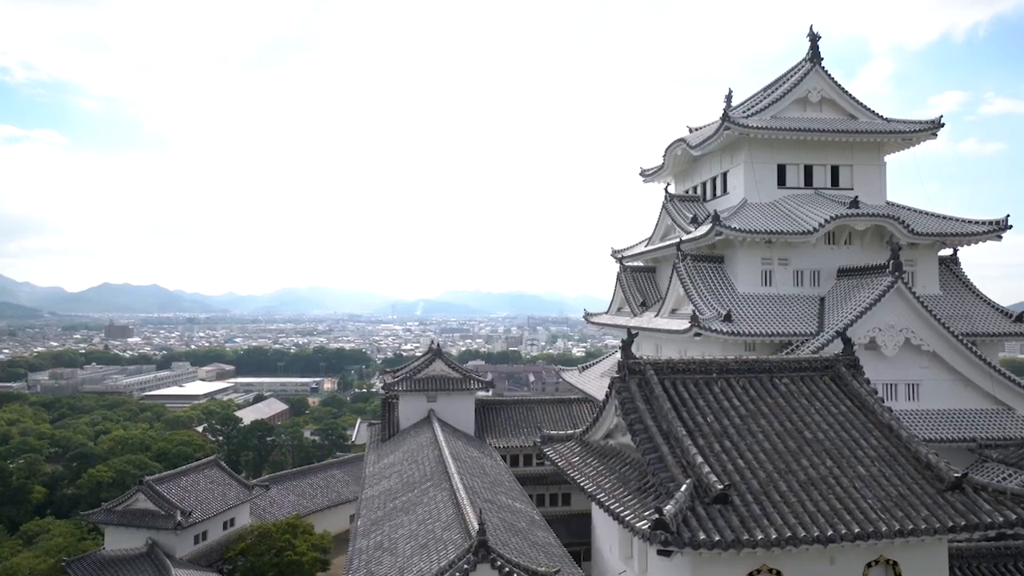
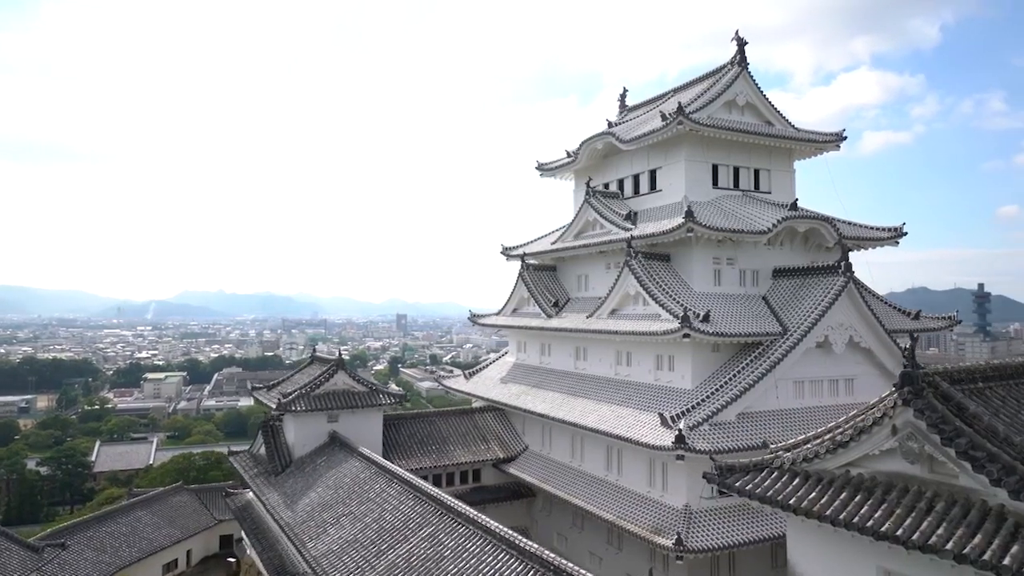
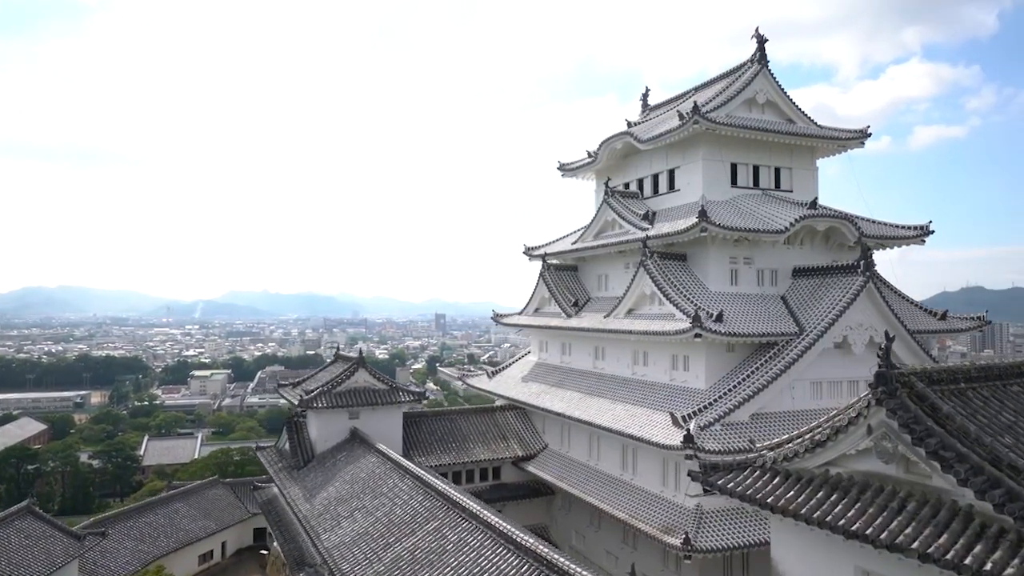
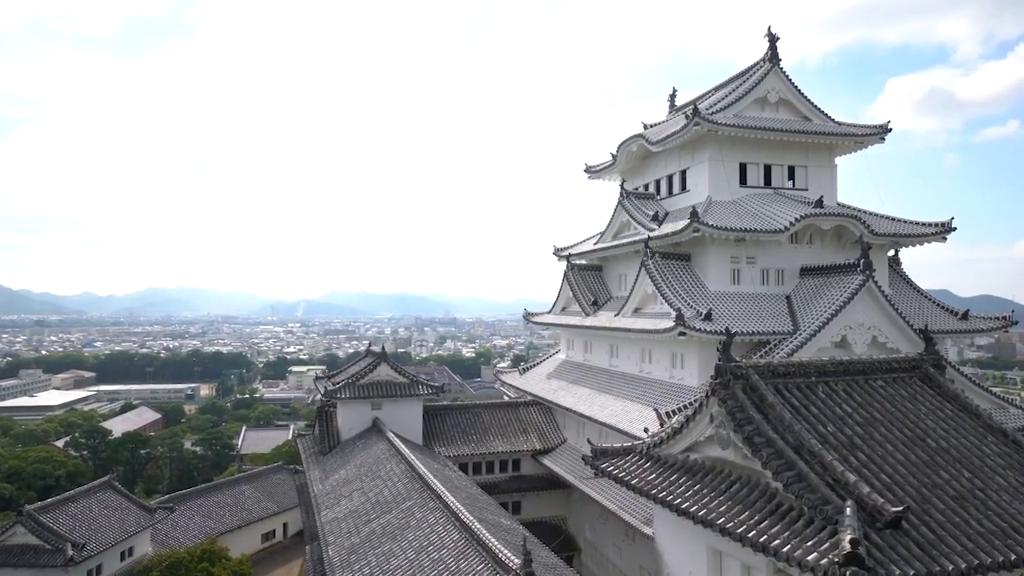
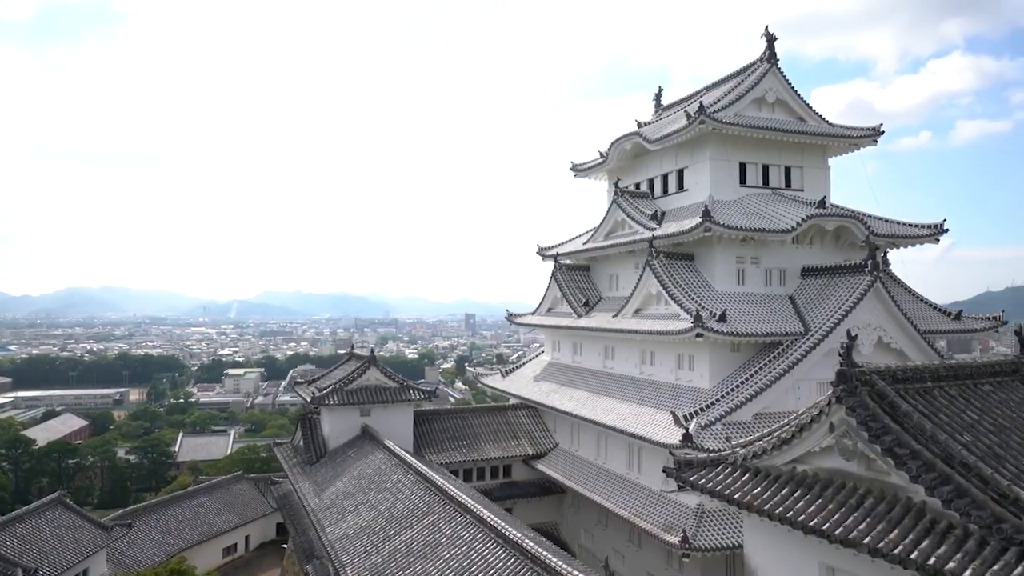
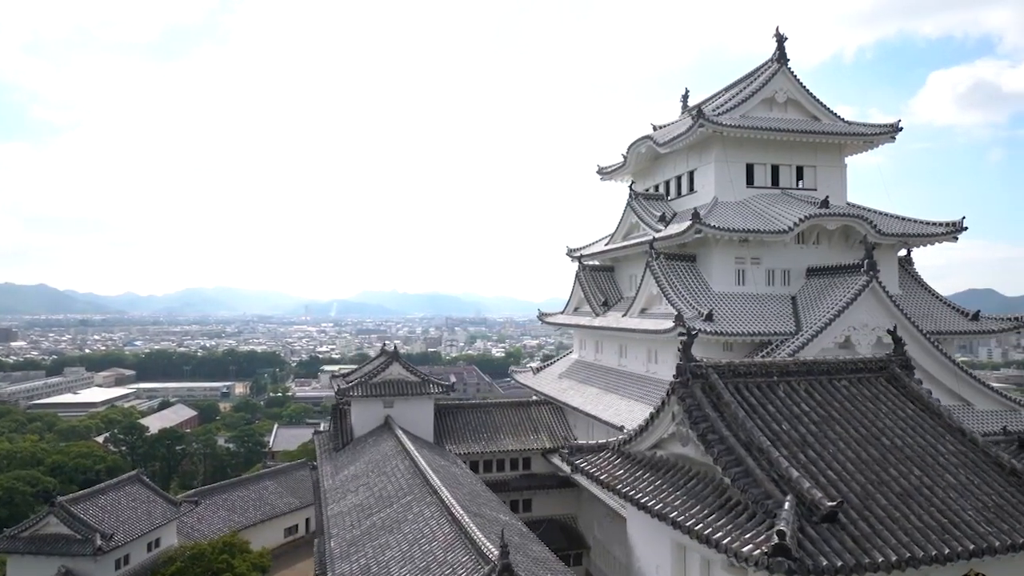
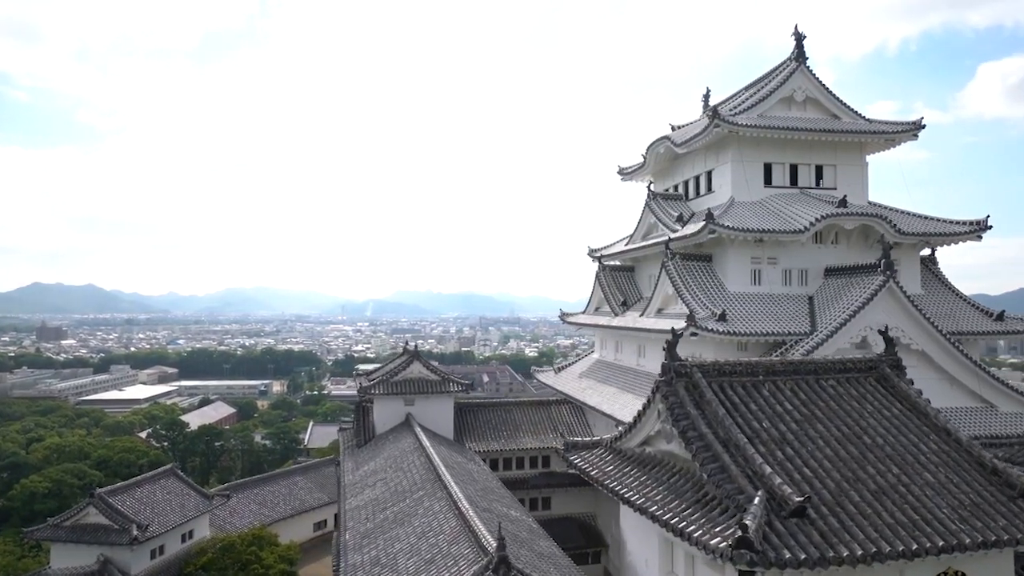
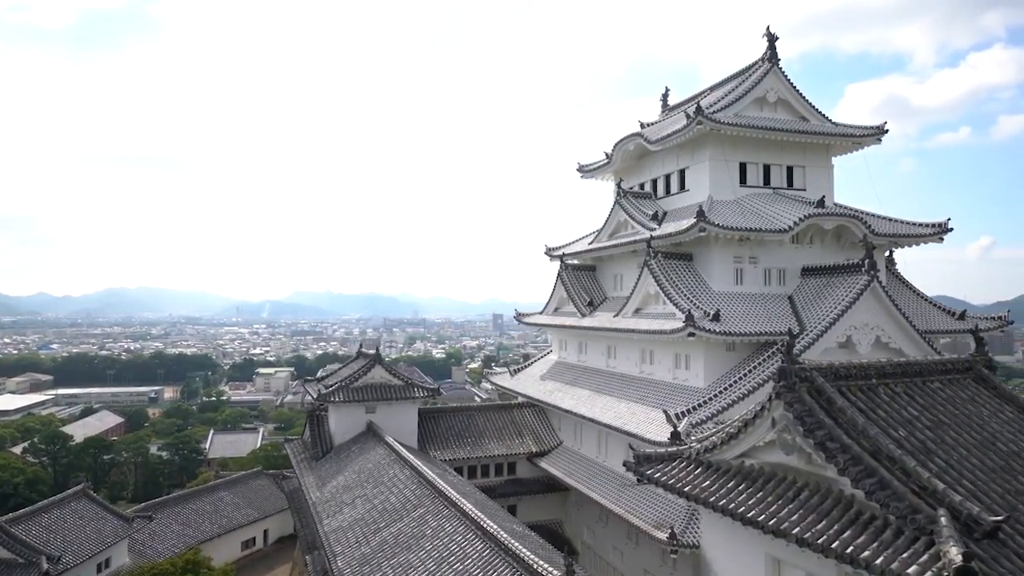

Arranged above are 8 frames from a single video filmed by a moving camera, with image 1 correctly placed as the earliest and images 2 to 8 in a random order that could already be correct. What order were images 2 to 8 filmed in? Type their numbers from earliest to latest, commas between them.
7, 6, 4, 8, 5, 3, 2
